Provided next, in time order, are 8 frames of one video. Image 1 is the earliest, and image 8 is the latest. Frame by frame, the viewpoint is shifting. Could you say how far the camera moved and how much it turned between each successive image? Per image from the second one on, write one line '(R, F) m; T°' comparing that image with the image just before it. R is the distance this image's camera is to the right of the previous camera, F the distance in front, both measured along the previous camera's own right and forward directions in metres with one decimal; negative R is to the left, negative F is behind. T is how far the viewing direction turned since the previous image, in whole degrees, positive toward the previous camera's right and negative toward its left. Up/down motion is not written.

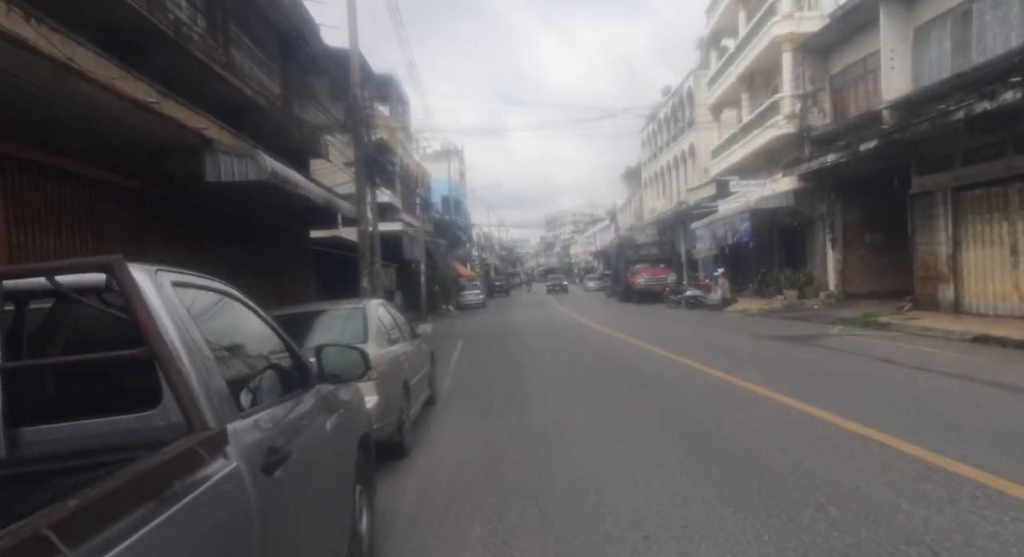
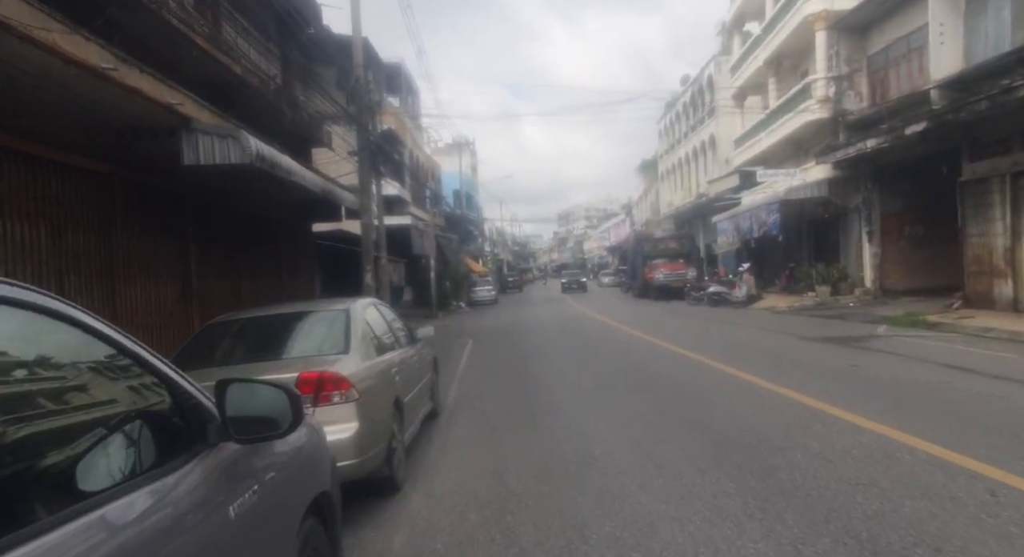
(0.0, +1.3) m; -1°
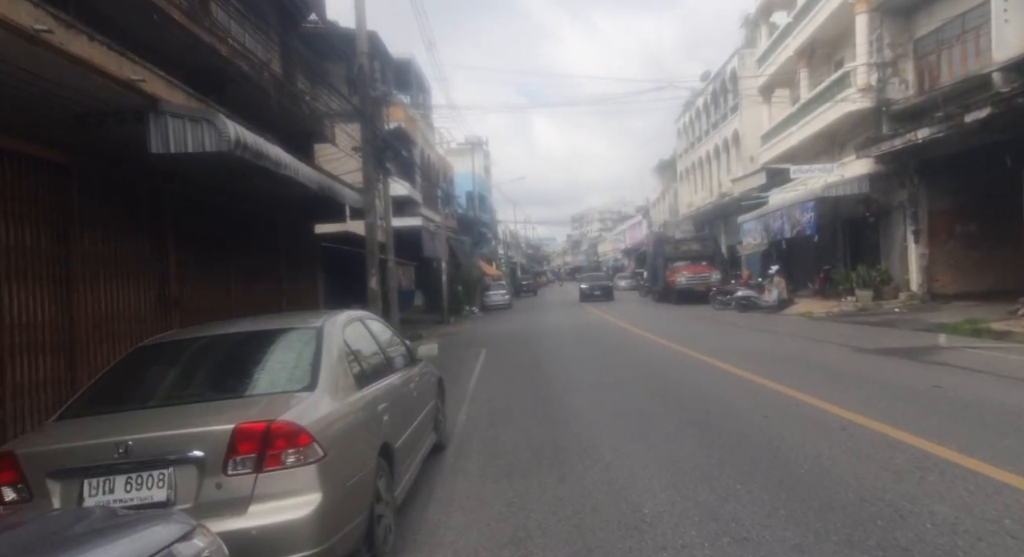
(-0.1, +1.5) m; -1°
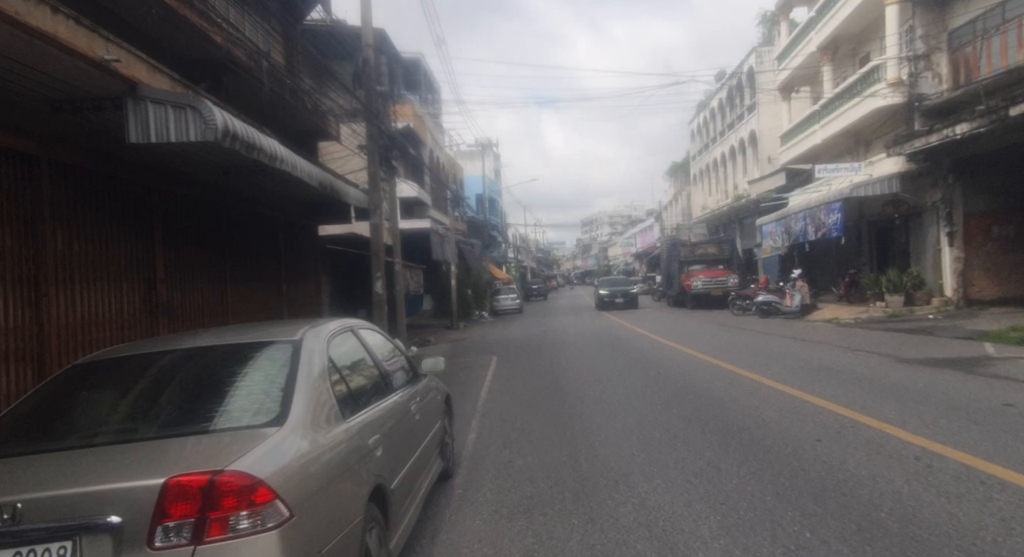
(-0.1, +0.9) m; -1°
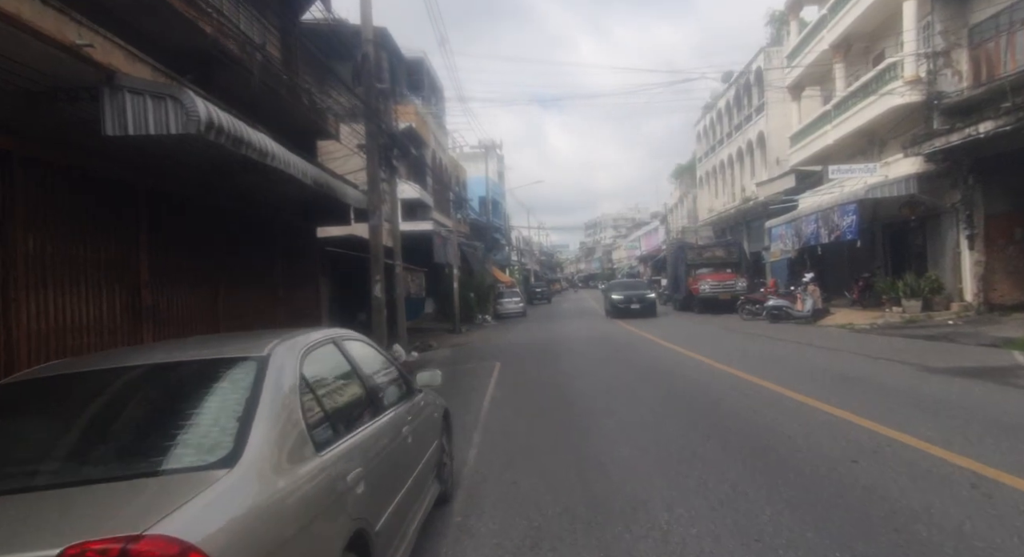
(0.0, +0.6) m; 0°
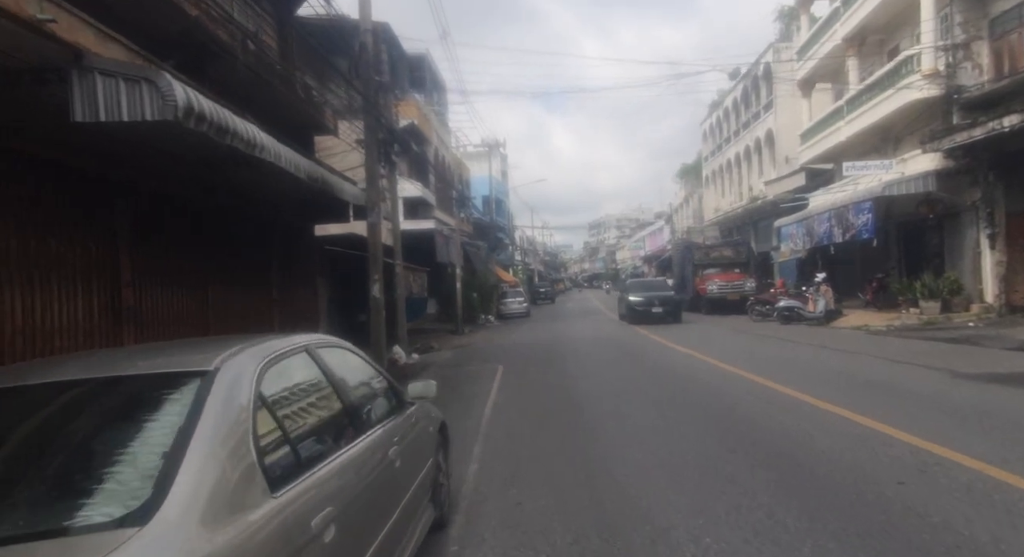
(0.0, +0.6) m; 0°
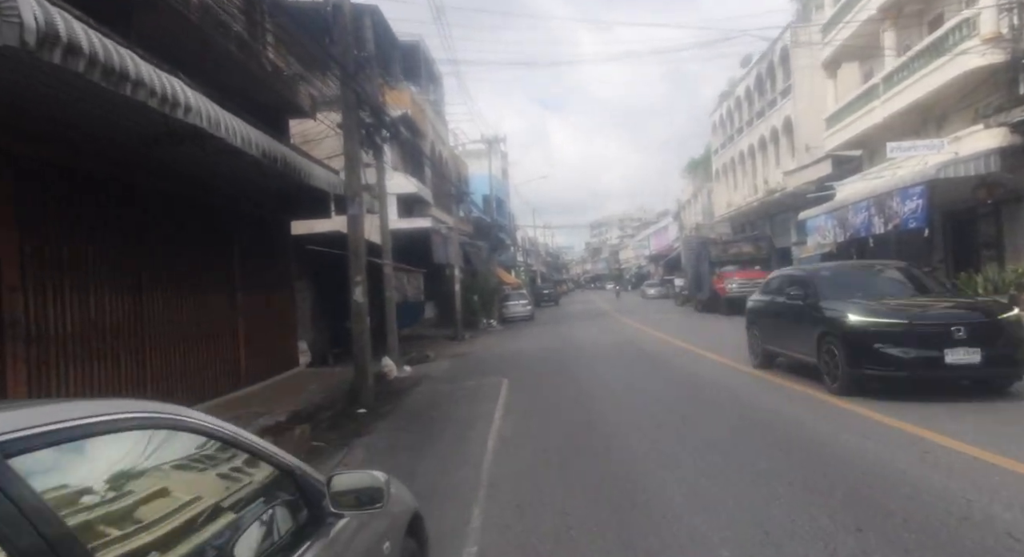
(-0.1, +2.3) m; 0°
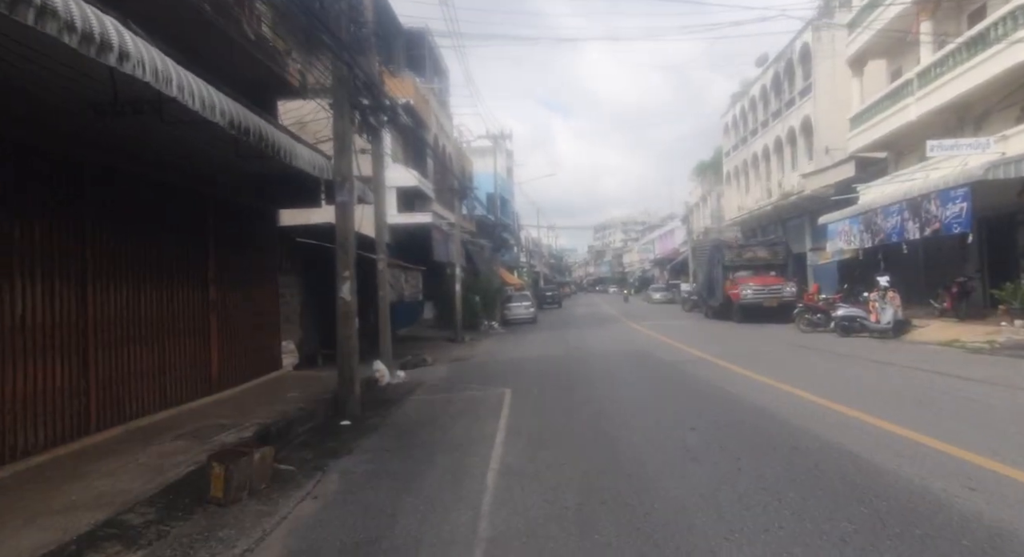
(-0.1, +1.4) m; 0°
